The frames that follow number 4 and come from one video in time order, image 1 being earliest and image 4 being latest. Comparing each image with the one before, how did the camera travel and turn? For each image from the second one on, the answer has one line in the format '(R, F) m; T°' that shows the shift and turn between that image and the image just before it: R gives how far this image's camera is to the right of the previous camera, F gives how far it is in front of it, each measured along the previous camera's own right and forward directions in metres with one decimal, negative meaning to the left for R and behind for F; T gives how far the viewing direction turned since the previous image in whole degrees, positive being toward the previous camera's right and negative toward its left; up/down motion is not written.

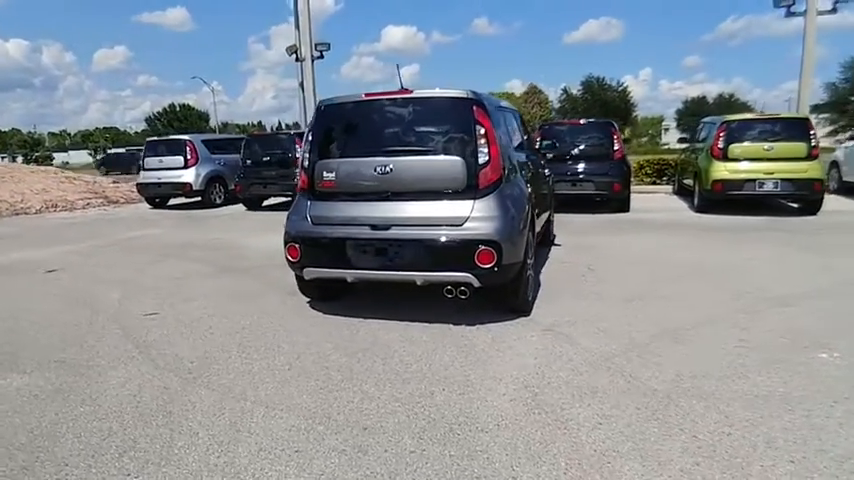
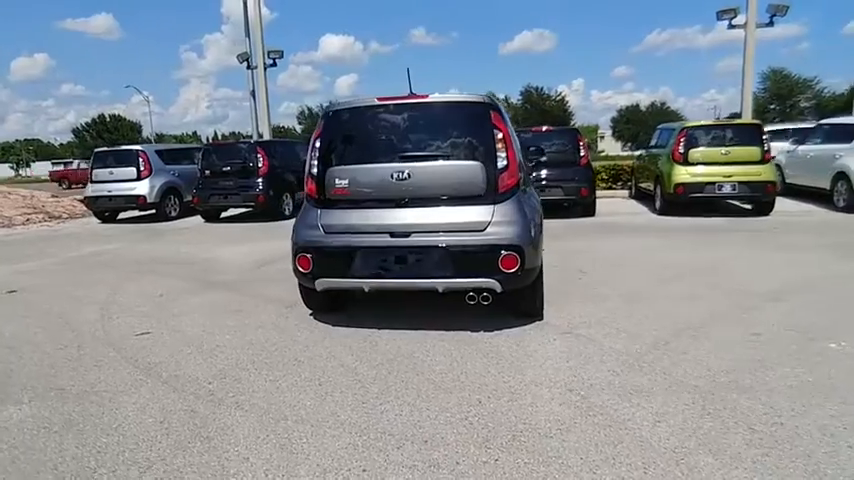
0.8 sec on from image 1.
(-0.6, +0.1) m; +6°
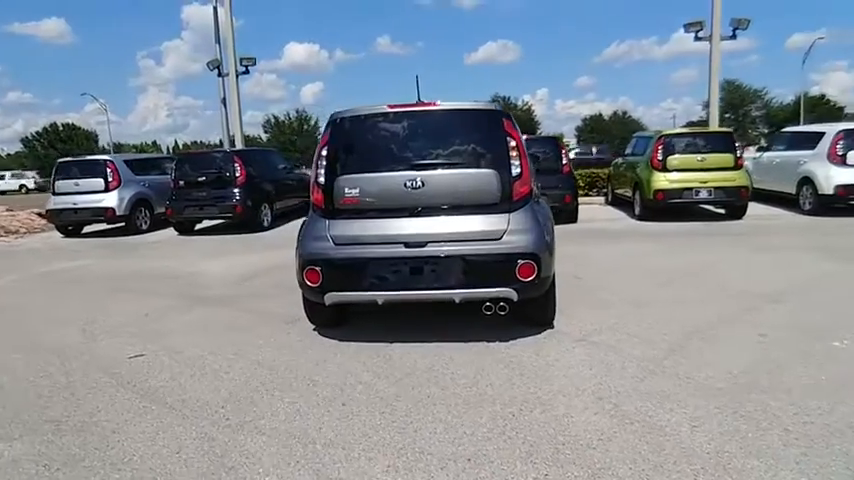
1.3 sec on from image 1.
(-0.4, +0.1) m; +4°
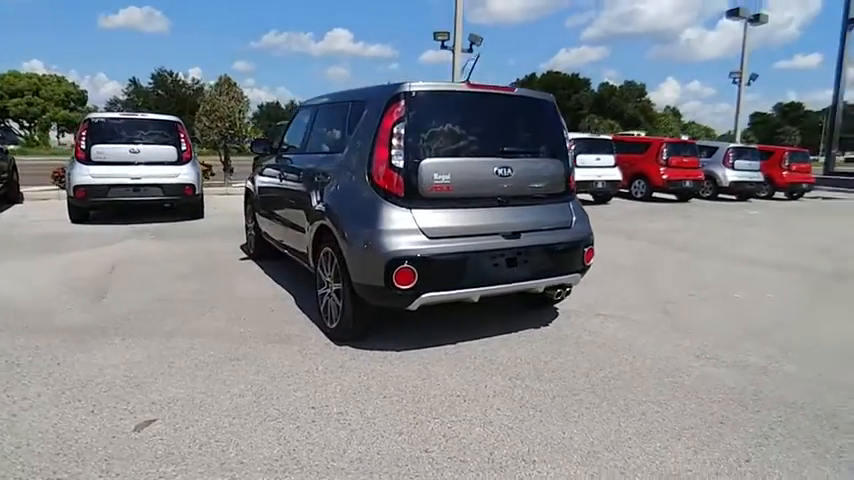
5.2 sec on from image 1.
(-3.0, +1.3) m; +35°
